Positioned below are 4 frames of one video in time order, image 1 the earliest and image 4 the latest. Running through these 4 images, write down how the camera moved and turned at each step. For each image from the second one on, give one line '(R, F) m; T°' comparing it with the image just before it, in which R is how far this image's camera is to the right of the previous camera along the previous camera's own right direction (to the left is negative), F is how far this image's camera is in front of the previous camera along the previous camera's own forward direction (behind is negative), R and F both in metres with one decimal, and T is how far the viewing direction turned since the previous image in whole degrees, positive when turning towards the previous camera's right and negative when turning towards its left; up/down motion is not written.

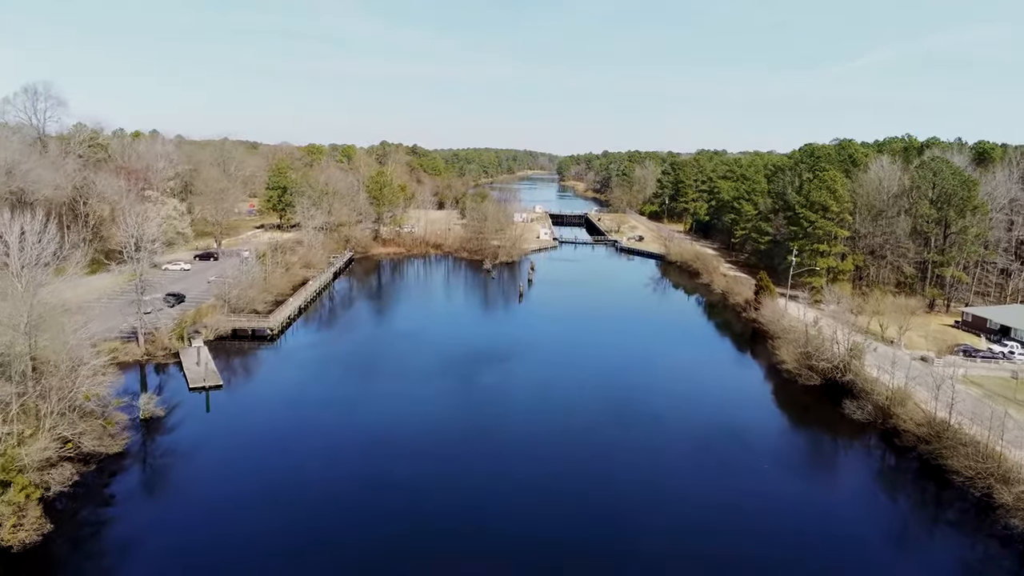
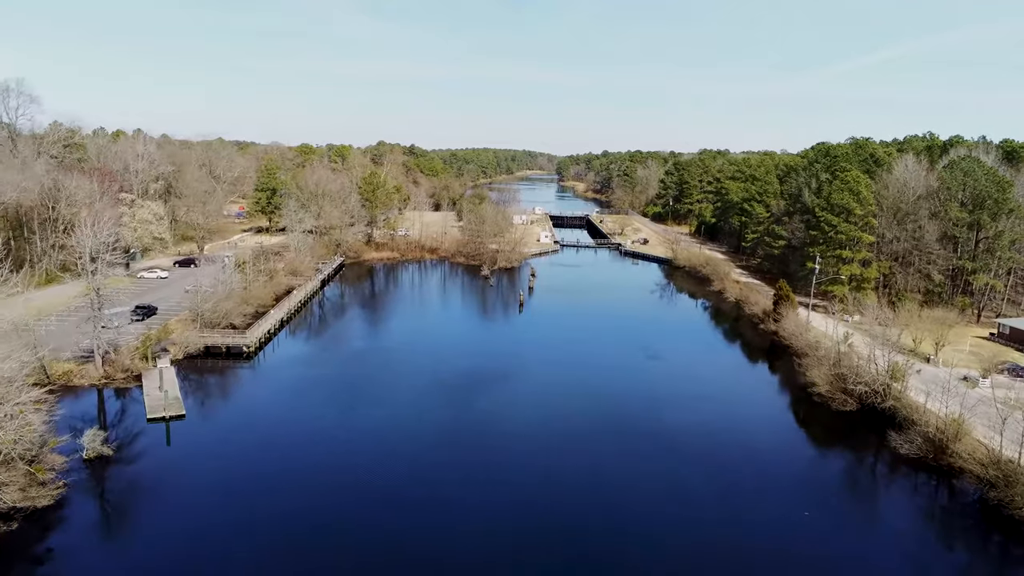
(-0.1, +2.9) m; 0°
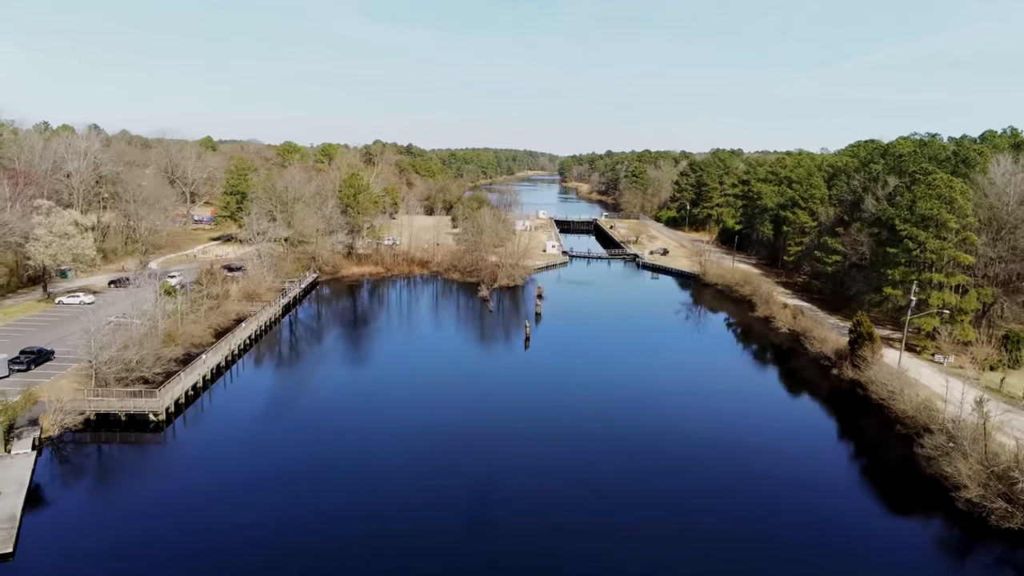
(-0.2, +8.0) m; 0°
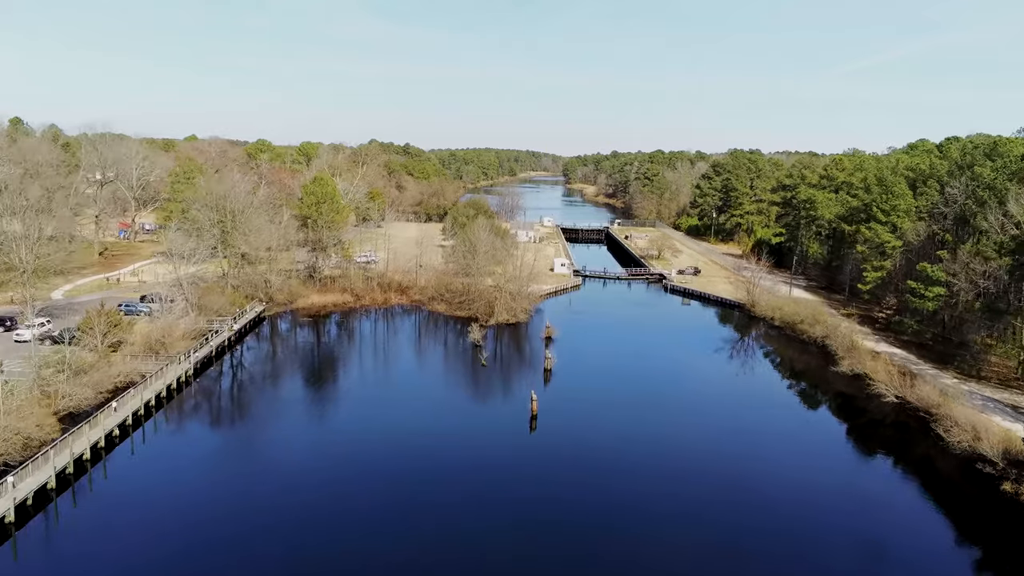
(0.0, +10.1) m; 0°
